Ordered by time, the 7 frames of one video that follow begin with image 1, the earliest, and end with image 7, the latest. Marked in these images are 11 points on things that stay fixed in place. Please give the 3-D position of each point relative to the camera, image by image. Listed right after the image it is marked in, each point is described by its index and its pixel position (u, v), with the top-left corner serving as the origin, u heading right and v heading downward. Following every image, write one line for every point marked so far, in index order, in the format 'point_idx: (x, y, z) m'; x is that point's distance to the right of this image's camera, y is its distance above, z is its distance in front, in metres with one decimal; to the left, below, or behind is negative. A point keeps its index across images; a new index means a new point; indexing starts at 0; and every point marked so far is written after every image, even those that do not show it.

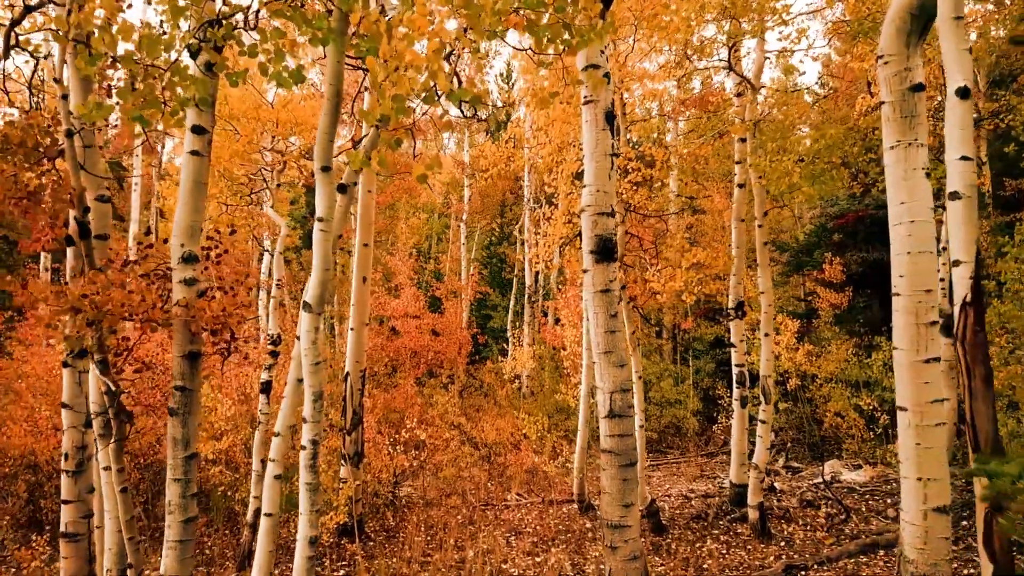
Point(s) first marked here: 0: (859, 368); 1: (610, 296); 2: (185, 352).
0: (+7.8, -1.8, +11.5) m
1: (+1.0, -0.1, +5.2) m
2: (-2.5, -0.5, +3.9) m
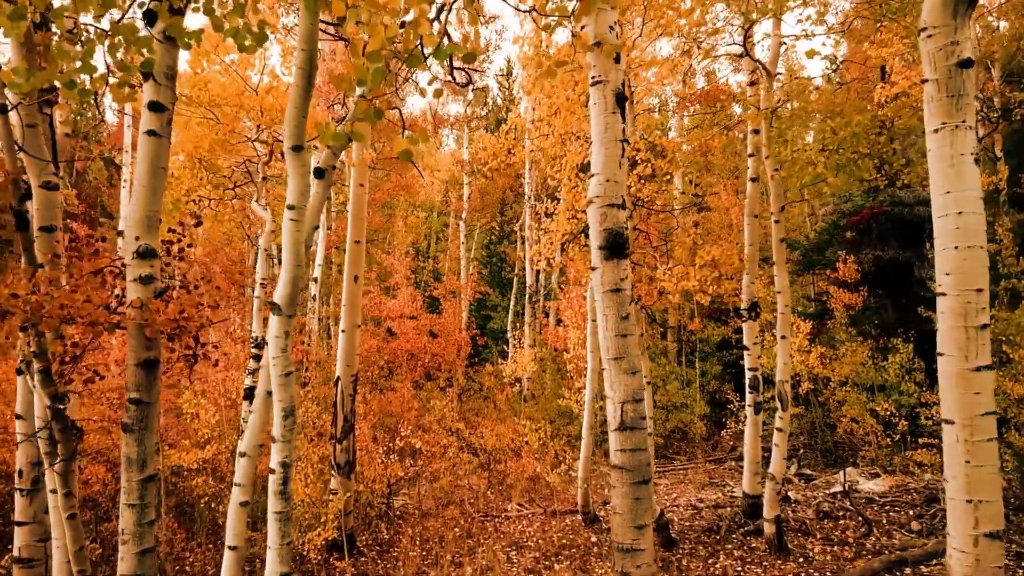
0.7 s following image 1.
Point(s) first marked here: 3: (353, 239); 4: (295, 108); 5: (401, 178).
0: (+7.8, -1.8, +11.0) m
1: (+1.0, -0.1, +4.7) m
2: (-2.5, -0.5, +3.4) m
3: (-2.5, +0.8, +8.1) m
4: (-1.3, +1.1, +3.0) m
5: (-3.6, +3.5, +16.4) m
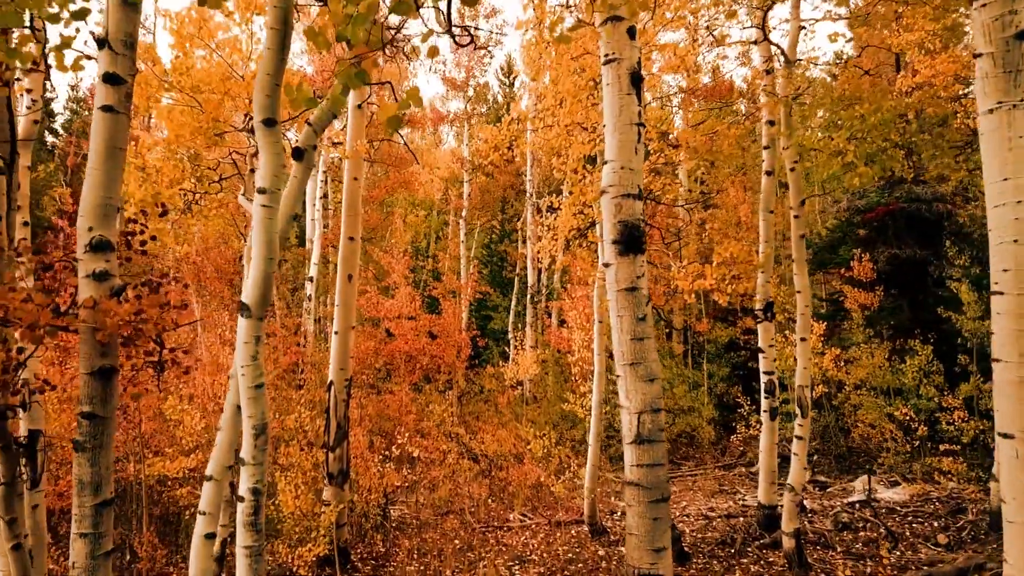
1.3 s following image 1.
0: (+7.9, -1.8, +10.6) m
1: (+1.0, -0.1, +4.3) m
2: (-2.4, -0.5, +3.0) m
3: (-2.5, +0.8, +7.6) m
4: (-1.2, +1.1, +2.6) m
5: (-3.5, +3.6, +16.0) m
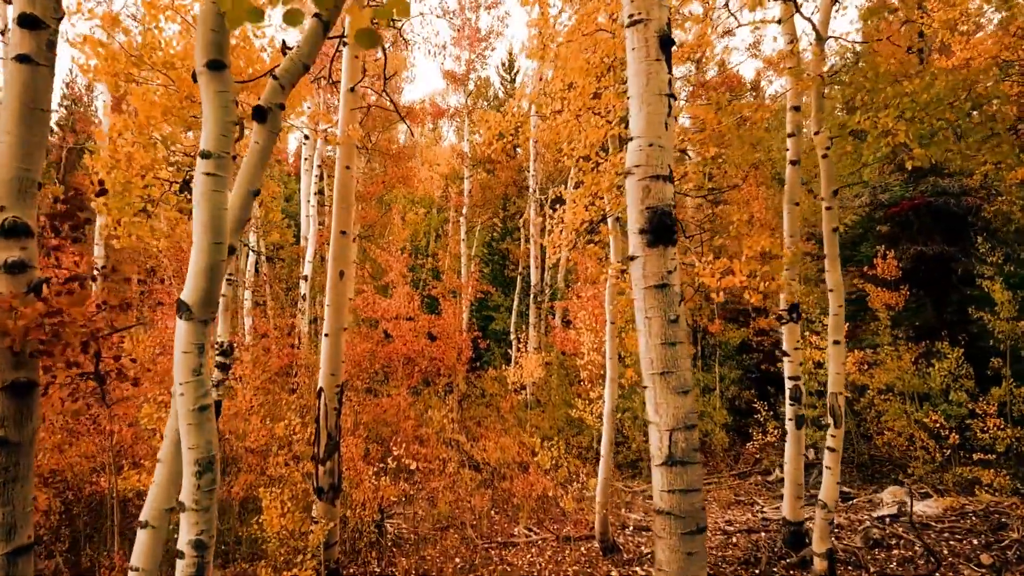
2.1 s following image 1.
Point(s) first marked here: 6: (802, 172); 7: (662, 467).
0: (+8.0, -1.8, +10.0) m
1: (+1.1, -0.1, +3.7) m
2: (-2.3, -0.4, +2.4) m
3: (-2.4, +0.8, +7.0) m
4: (-1.2, +1.1, +2.0) m
5: (-3.5, +3.6, +15.4) m
6: (+4.3, +1.7, +7.5) m
7: (+1.1, -1.3, +3.7) m
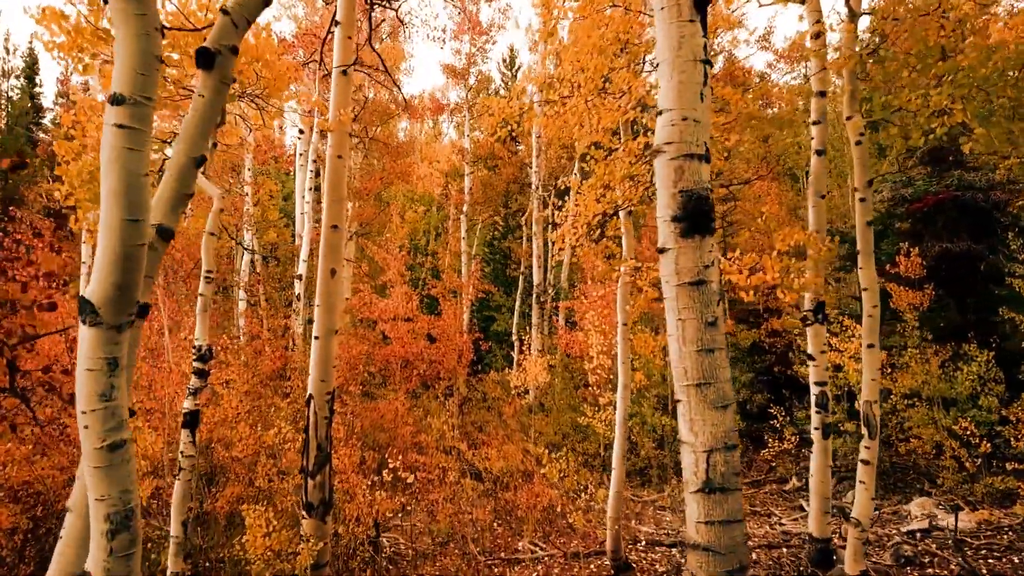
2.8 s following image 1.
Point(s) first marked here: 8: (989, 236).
0: (+8.0, -1.8, +9.5) m
1: (+1.2, 0.0, +3.2) m
2: (-2.3, -0.4, +1.8) m
3: (-2.3, +0.8, +6.5) m
4: (-1.1, +1.1, +1.4) m
5: (-3.4, +3.6, +14.9) m
6: (+4.4, +1.7, +7.0) m
7: (+1.1, -1.3, +3.1) m
8: (+9.5, +1.0, +10.2) m
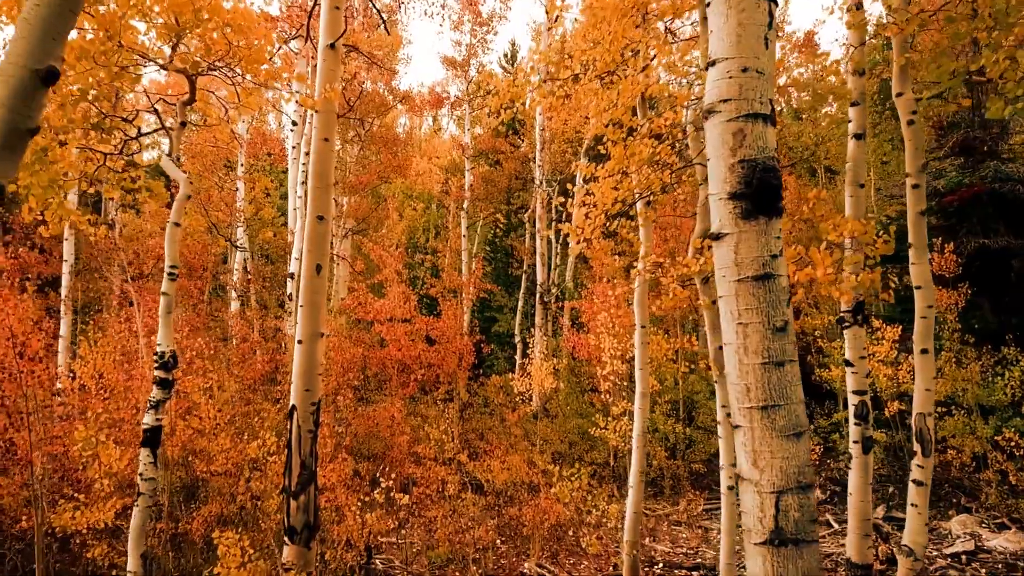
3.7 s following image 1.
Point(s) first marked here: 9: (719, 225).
0: (+8.1, -1.7, +8.8) m
1: (+1.3, 0.0, +2.5) m
2: (-2.2, -0.4, +1.1) m
3: (-2.3, +0.8, +5.8) m
4: (-1.0, +1.1, +0.8) m
5: (-3.3, +3.6, +14.2) m
6: (+4.4, +1.8, +6.3) m
7: (+1.2, -1.2, +2.4) m
8: (+9.6, +1.1, +9.5) m
9: (+1.0, +0.3, +2.6) m
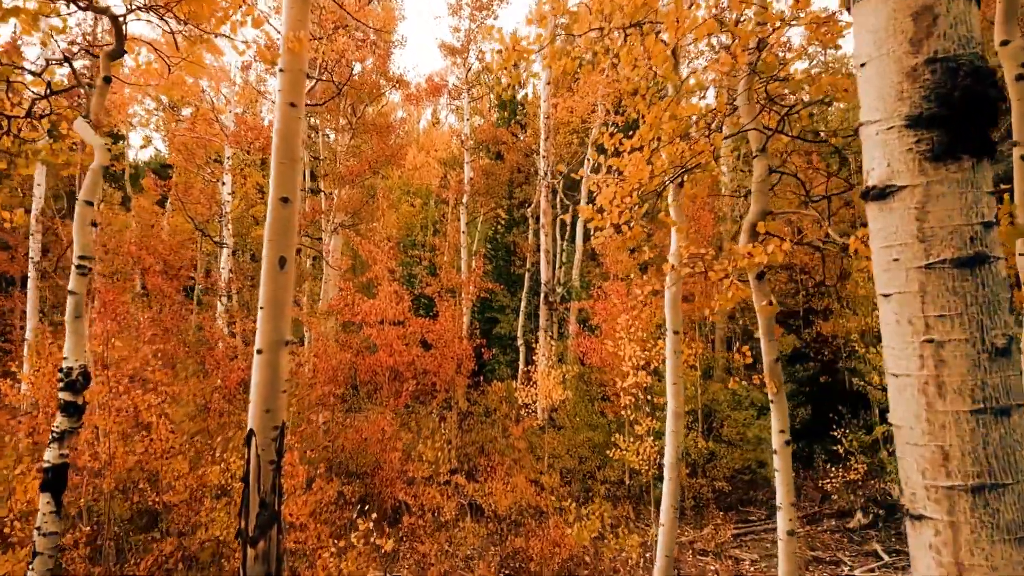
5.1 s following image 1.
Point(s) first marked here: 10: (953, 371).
0: (+8.2, -1.7, +7.7) m
1: (+1.3, 0.0, +1.4) m
2: (-2.1, -0.4, +0.1) m
3: (-2.2, +0.9, +4.8) m
4: (-1.0, +1.2, -0.3) m
5: (-3.2, +3.6, +13.1) m
6: (+4.5, +1.8, +5.3) m
7: (+1.3, -1.2, +1.4) m
8: (+9.6, +1.1, +8.4) m
9: (+1.1, +0.3, +1.5) m
10: (+1.2, -0.3, +1.4) m
